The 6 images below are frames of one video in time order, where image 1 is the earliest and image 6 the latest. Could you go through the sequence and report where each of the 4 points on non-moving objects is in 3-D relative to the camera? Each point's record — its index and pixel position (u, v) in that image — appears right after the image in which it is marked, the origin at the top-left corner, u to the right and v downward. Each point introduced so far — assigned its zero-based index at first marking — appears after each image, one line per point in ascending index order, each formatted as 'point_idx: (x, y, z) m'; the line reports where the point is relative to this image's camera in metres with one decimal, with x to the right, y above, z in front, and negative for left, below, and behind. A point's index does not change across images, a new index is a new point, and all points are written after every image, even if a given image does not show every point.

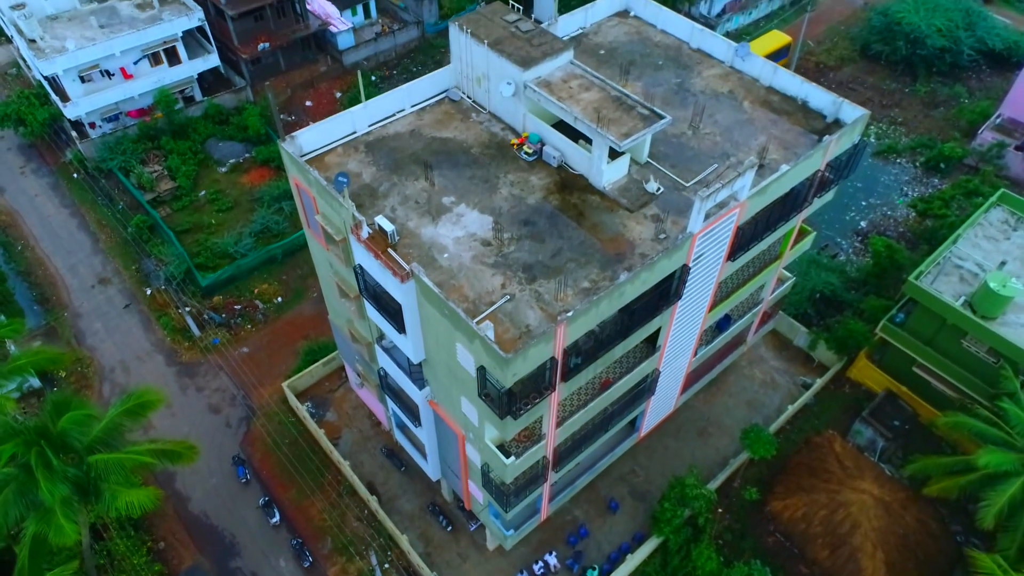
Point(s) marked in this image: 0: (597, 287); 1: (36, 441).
0: (+2.0, 0.0, +16.9) m
1: (-11.1, -3.7, +16.8) m
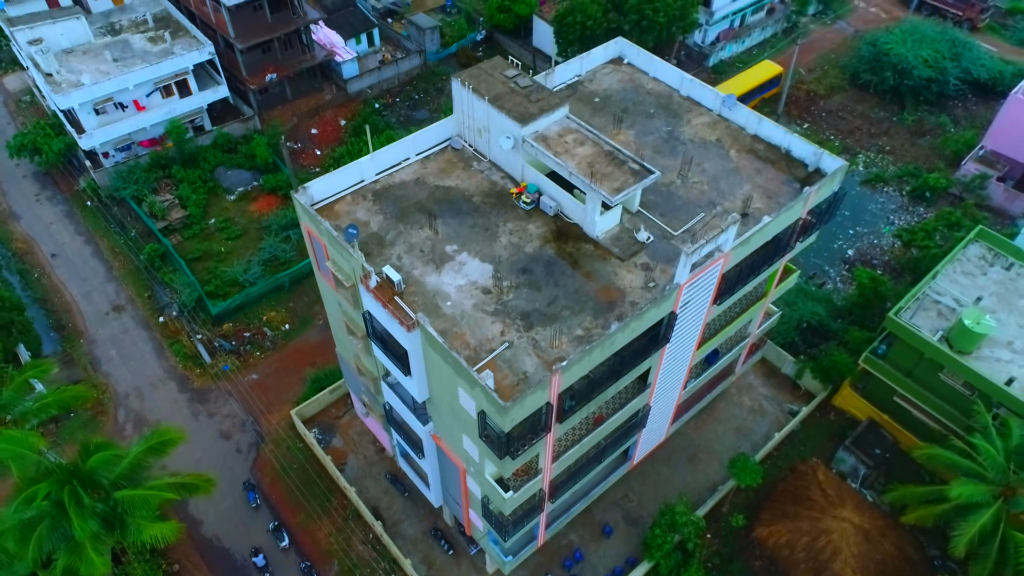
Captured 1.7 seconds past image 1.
0: (+2.0, -1.2, +18.1) m
1: (-11.1, -4.9, +18.0) m
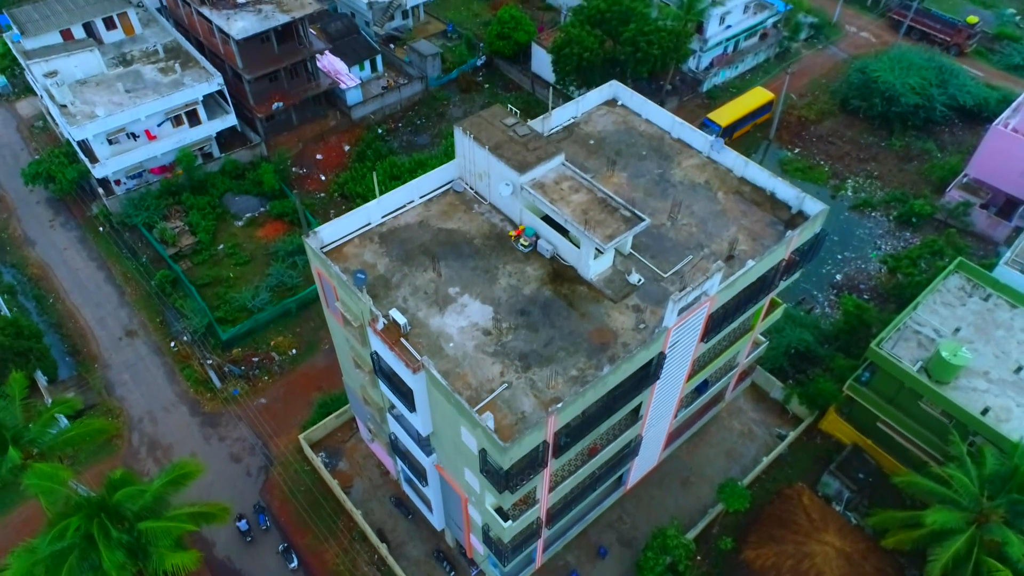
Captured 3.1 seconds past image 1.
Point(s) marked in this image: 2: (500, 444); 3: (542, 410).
0: (+2.0, -2.4, +19.4) m
1: (-11.2, -6.1, +19.2) m
2: (-0.3, -3.8, +17.3) m
3: (+0.8, -3.1, +18.6) m
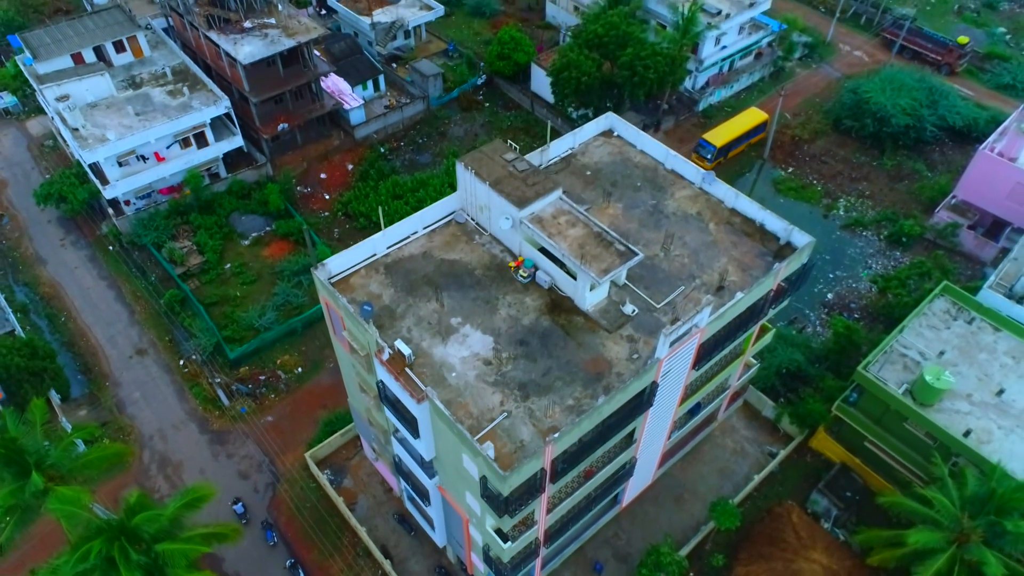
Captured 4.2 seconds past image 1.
0: (+2.0, -3.3, +20.4) m
1: (-11.2, -7.0, +20.1) m
2: (-0.3, -4.7, +18.3) m
3: (+0.8, -4.1, +19.6) m
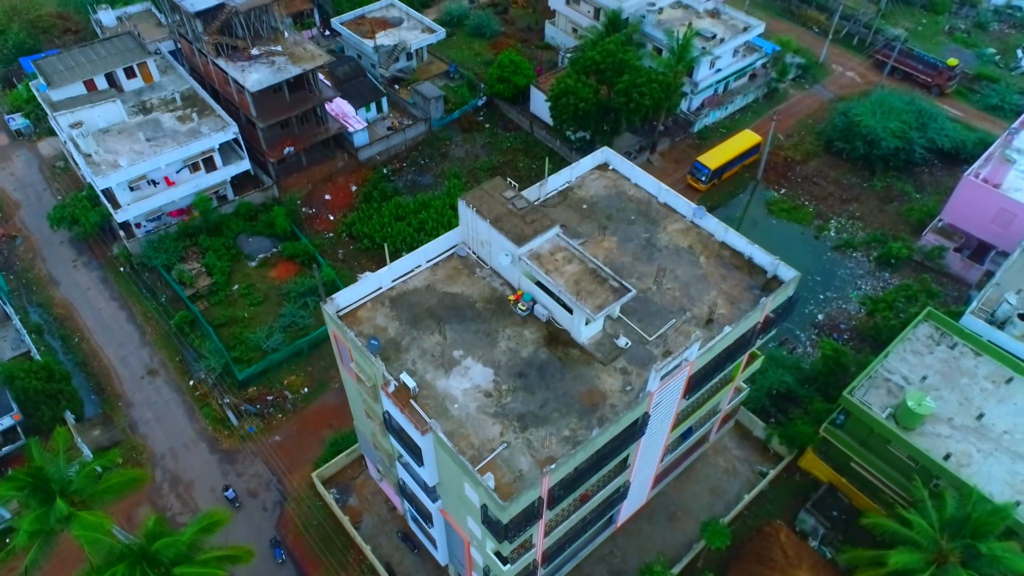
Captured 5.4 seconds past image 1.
0: (+1.9, -4.4, +21.5) m
1: (-11.2, -8.1, +21.3) m
2: (-0.3, -5.8, +19.4) m
3: (+0.7, -5.2, +20.7) m
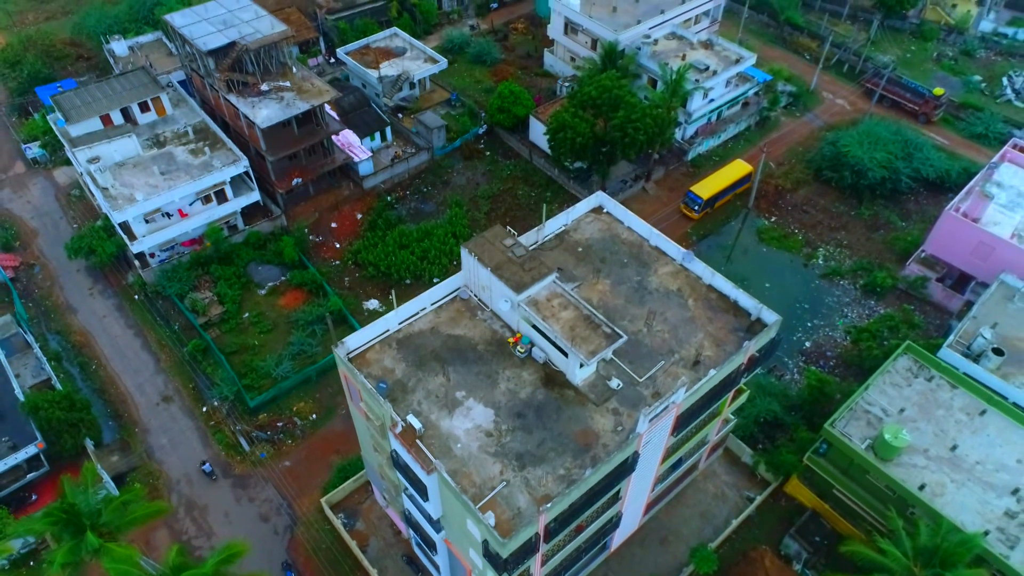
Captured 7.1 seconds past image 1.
0: (+1.9, -6.0, +23.2) m
1: (-11.2, -9.7, +22.9) m
2: (-0.4, -7.4, +21.1) m
3: (+0.7, -6.8, +22.4) m
